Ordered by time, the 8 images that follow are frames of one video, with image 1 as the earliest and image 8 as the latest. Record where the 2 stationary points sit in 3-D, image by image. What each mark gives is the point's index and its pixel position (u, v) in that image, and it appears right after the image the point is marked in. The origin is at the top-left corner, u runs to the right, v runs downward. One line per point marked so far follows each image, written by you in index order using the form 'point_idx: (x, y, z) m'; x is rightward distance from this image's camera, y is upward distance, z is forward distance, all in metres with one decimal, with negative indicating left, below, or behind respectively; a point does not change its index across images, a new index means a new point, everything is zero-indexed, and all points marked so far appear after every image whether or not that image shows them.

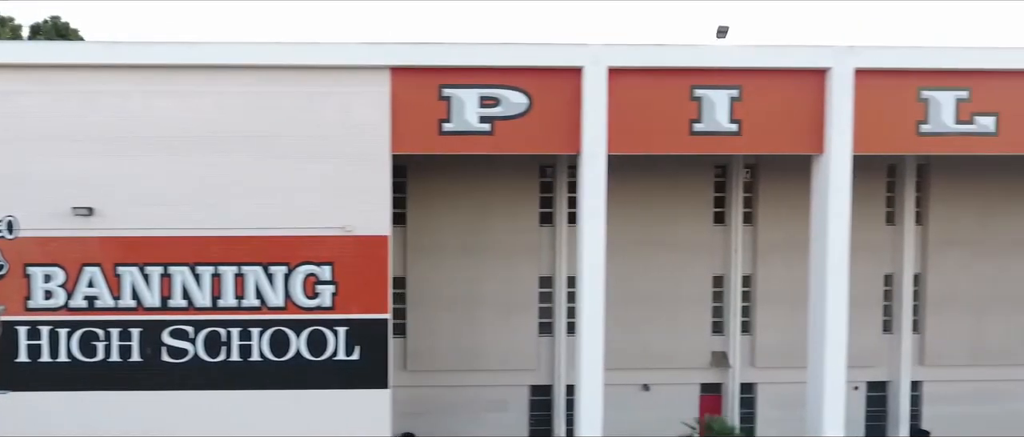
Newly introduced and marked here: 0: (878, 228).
0: (+7.7, -0.2, +14.0) m
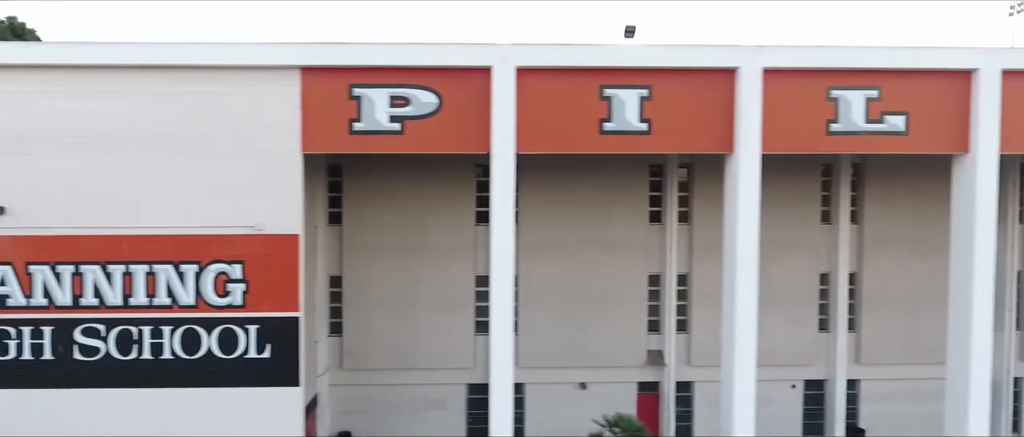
0: (+6.4, -0.2, +14.0) m
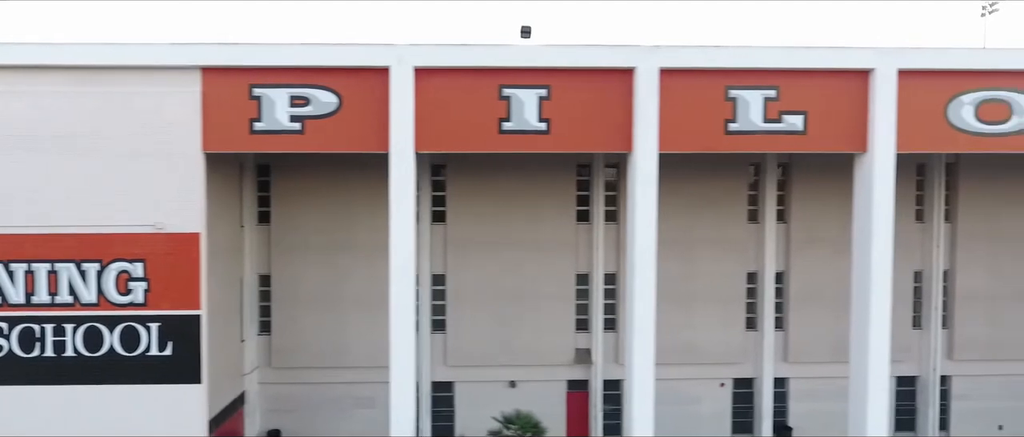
0: (+4.9, -0.2, +14.1) m
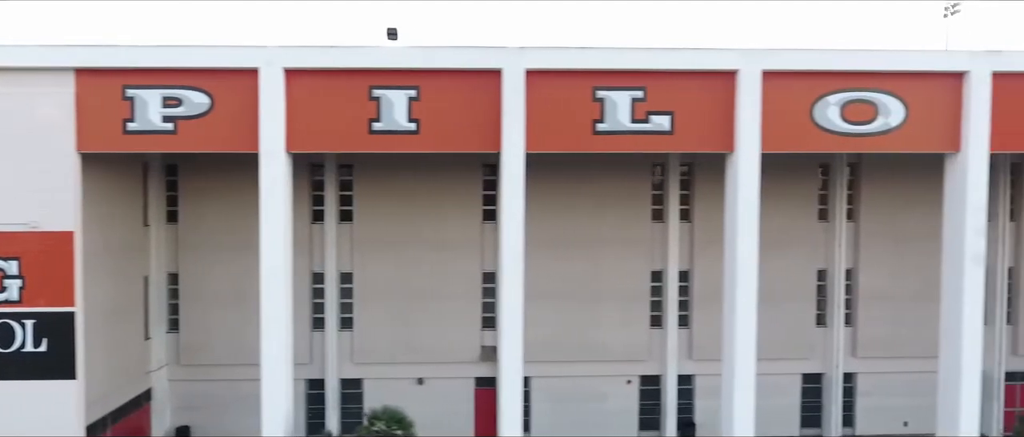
0: (+2.9, -0.1, +14.3) m
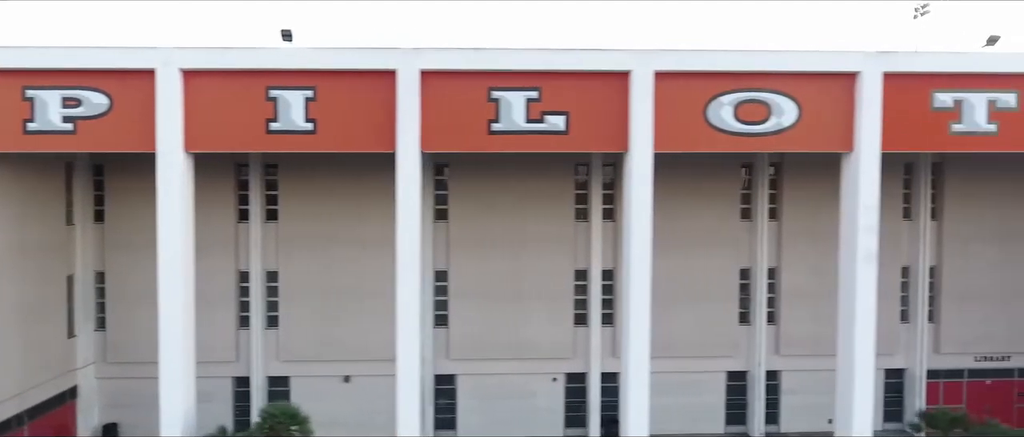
0: (+1.2, -0.1, +14.4) m
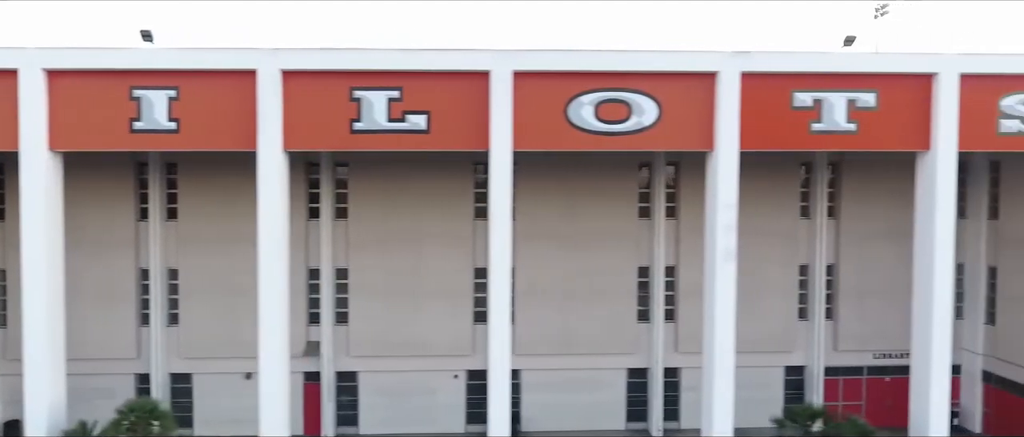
0: (-0.9, -0.1, +14.5) m
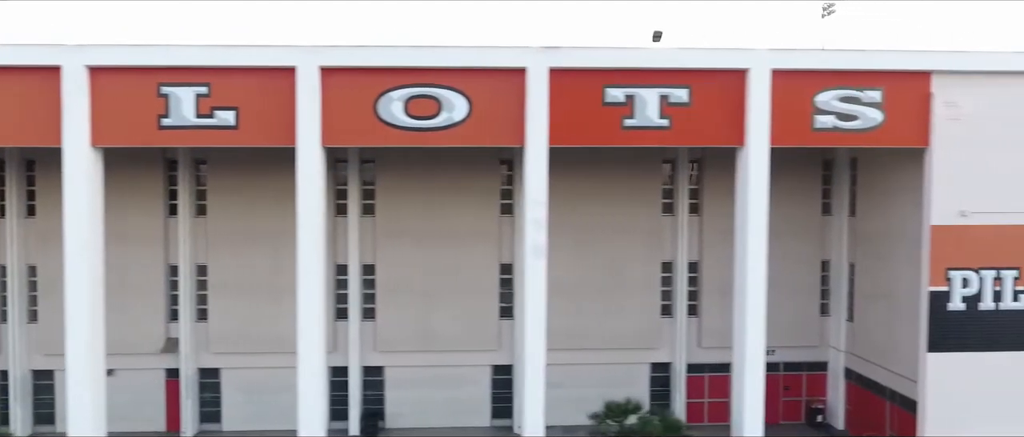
0: (-4.0, 0.0, +14.5) m
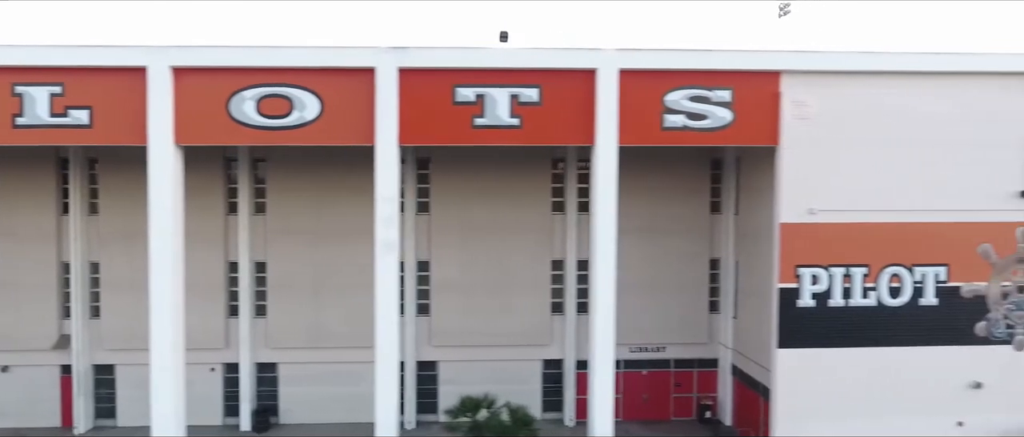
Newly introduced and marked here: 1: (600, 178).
0: (-6.4, 0.0, +14.7) m
1: (+1.5, +0.7, +11.0) m
